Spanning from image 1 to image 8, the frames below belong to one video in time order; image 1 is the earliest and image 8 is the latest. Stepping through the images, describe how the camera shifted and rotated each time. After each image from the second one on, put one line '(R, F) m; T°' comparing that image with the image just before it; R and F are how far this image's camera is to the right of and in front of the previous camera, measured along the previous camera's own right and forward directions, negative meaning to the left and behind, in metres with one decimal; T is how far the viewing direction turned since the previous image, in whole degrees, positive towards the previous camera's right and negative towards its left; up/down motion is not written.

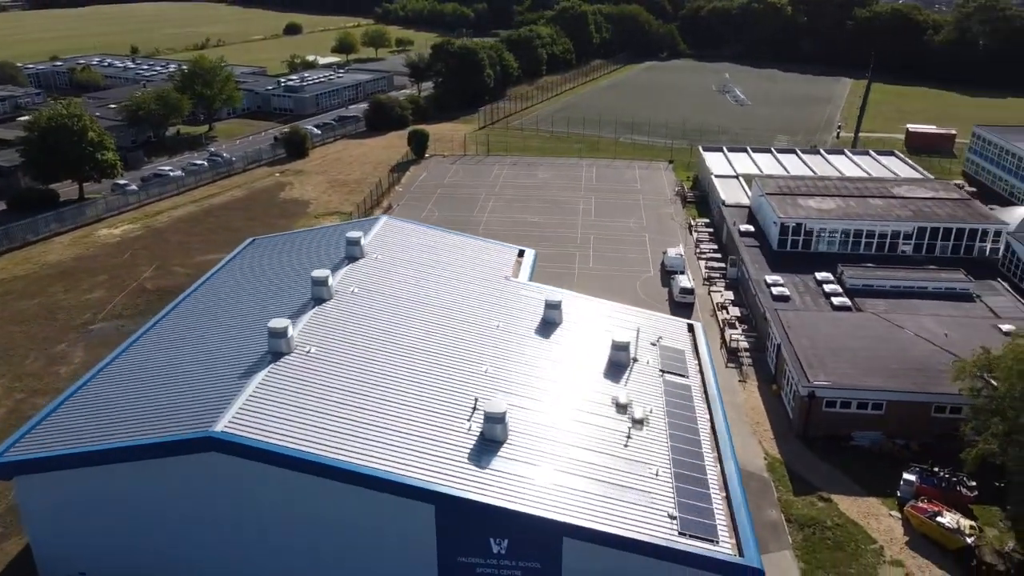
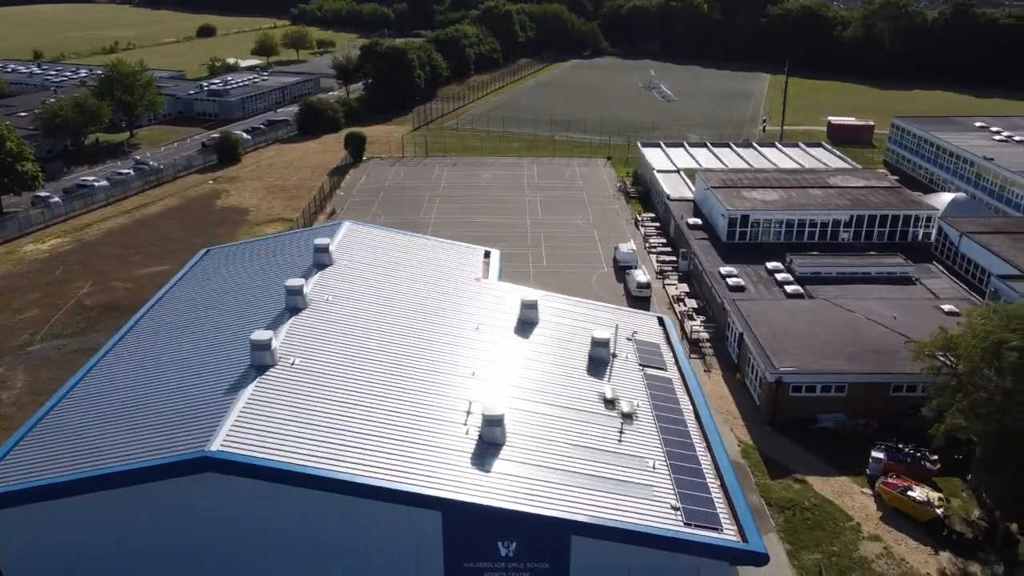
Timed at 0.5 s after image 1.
(-1.9, +0.2) m; +5°
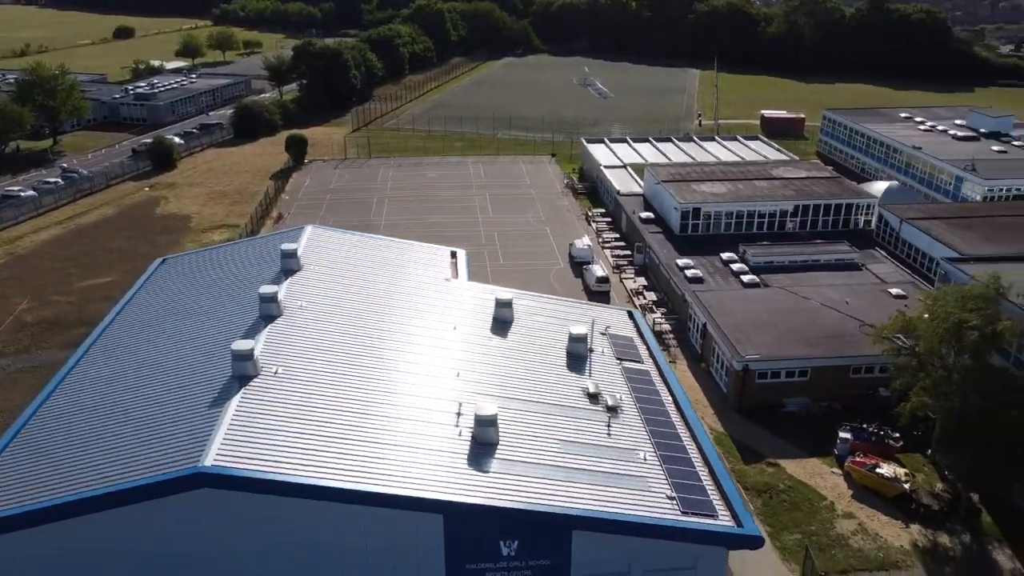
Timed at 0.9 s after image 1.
(-1.5, +0.1) m; +5°
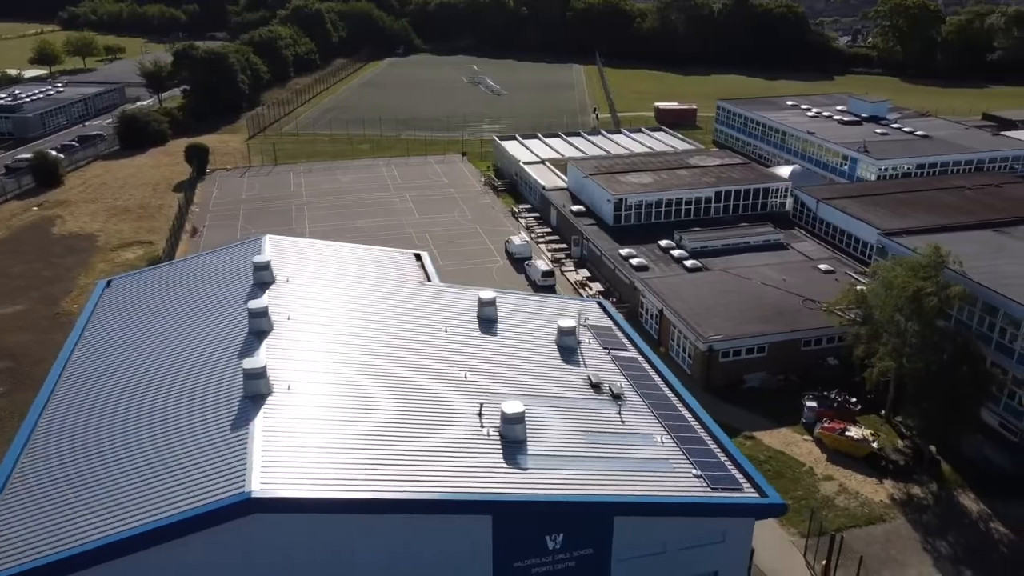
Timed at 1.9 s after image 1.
(-3.8, +0.2) m; +9°
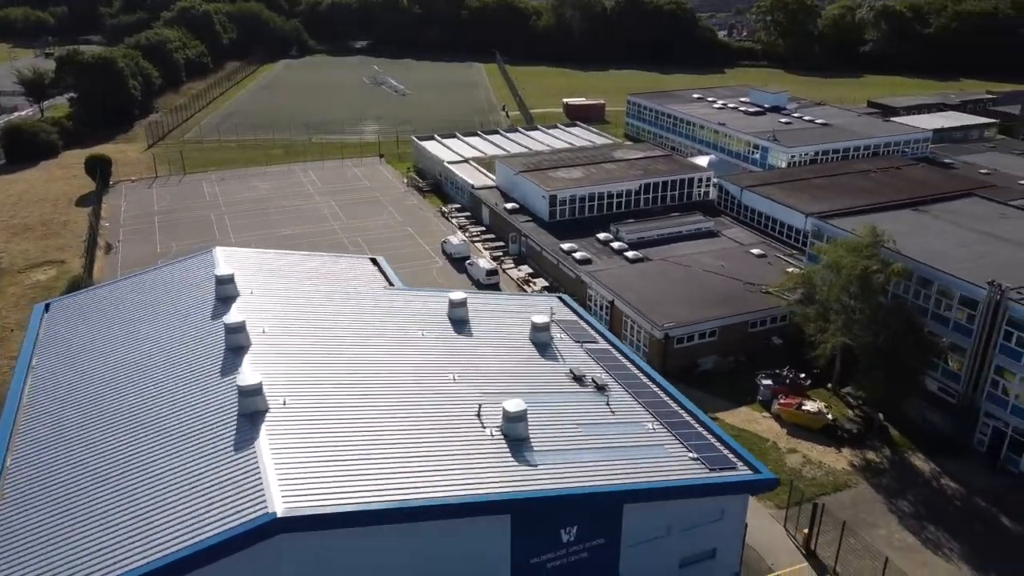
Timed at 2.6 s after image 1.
(-2.7, +0.1) m; +7°
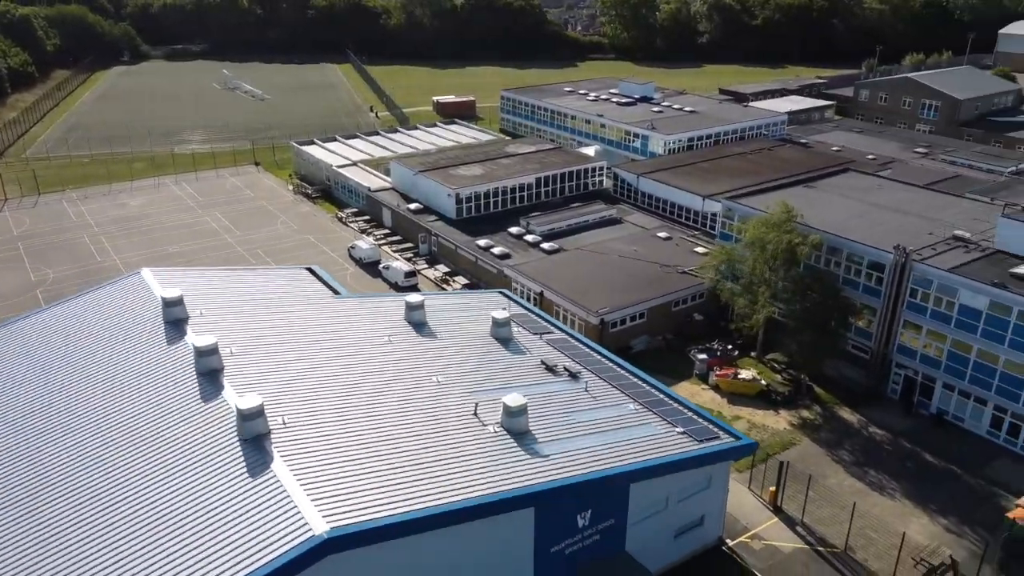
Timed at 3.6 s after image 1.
(-3.8, +0.2) m; +11°
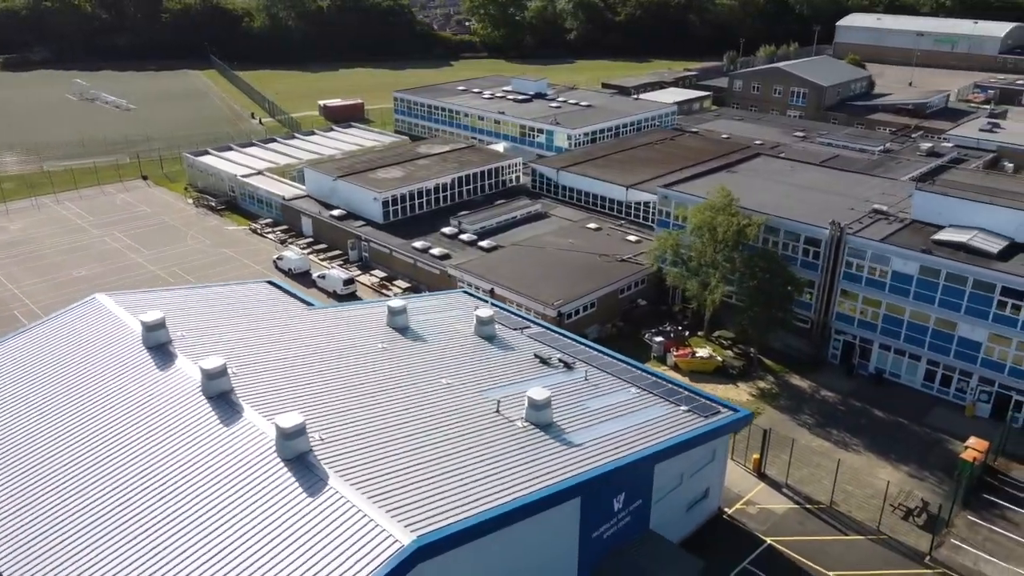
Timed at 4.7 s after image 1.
(-4.2, +0.2) m; +9°
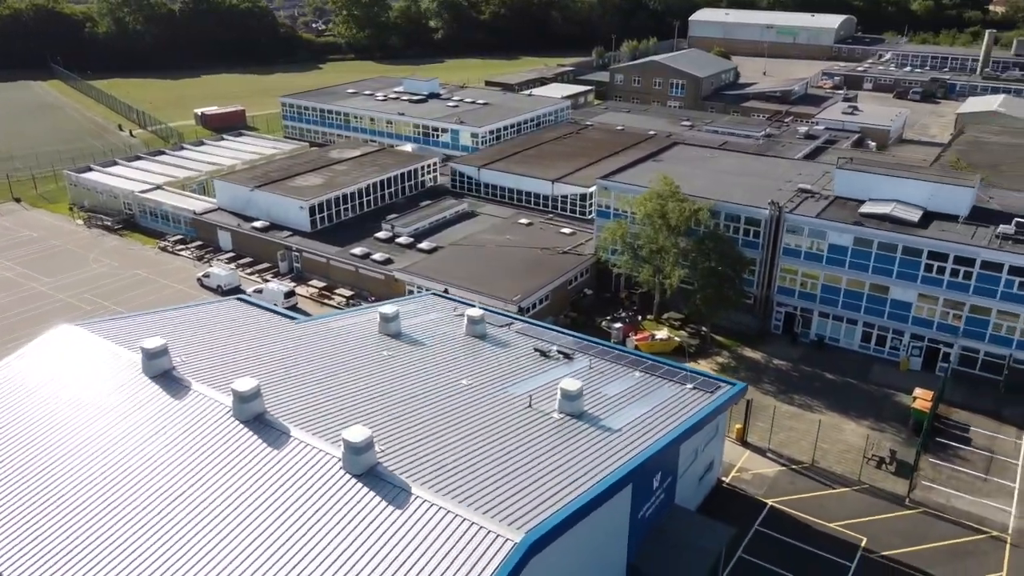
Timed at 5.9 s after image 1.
(-4.6, +0.2) m; +10°
